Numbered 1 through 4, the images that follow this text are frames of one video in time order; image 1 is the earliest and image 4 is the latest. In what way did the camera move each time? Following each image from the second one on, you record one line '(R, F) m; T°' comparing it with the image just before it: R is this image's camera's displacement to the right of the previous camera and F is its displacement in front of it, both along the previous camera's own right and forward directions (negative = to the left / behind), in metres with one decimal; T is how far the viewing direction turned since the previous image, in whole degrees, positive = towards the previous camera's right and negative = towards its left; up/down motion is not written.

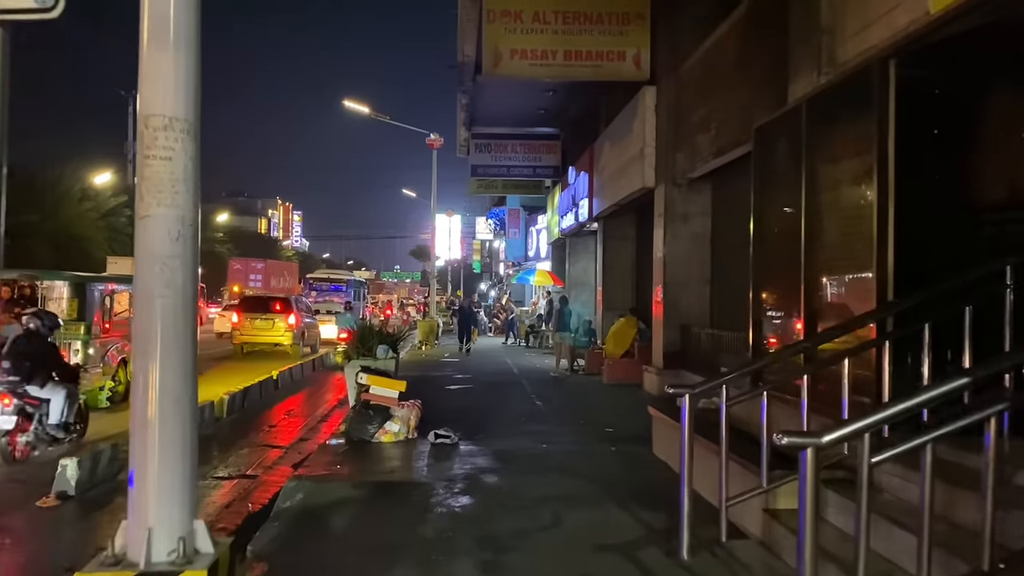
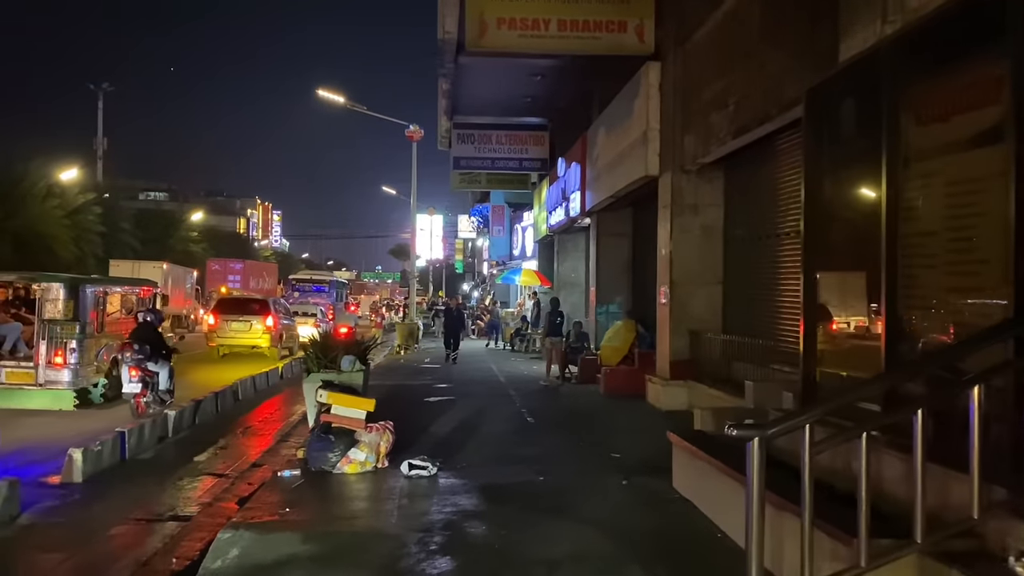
(-0.1, +1.6) m; +1°
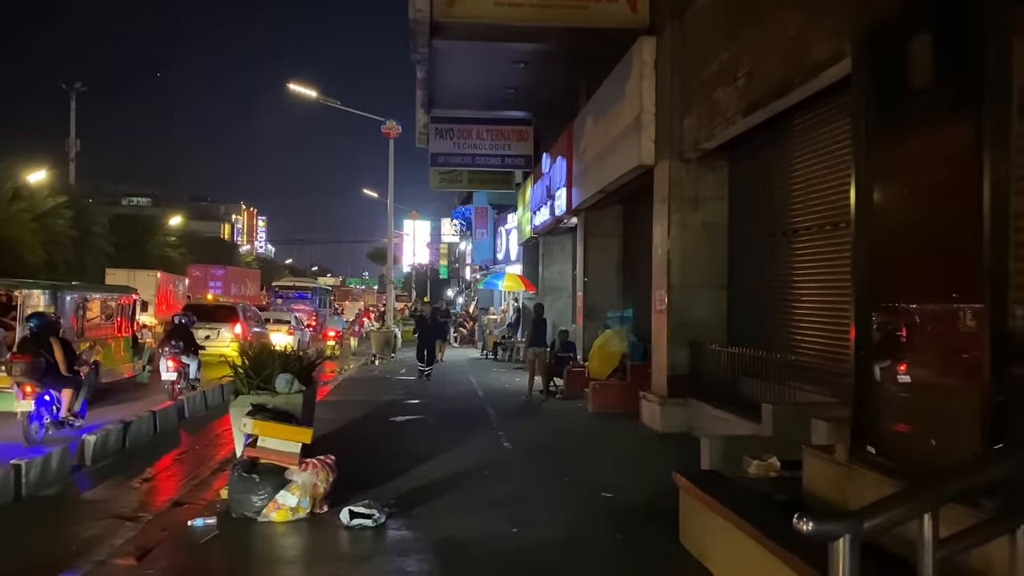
(+0.2, +1.6) m; +1°
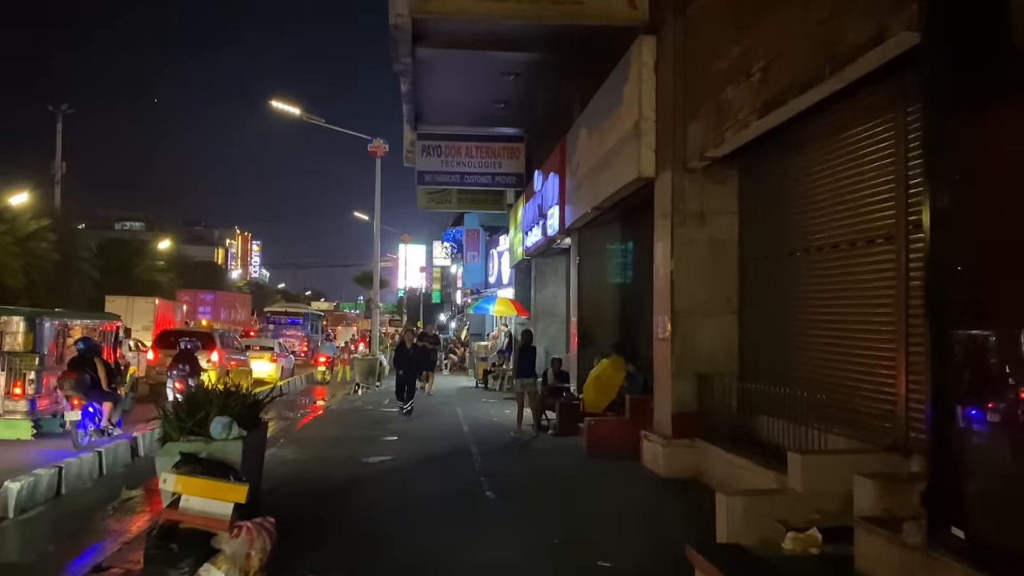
(+0.1, +1.2) m; 0°
